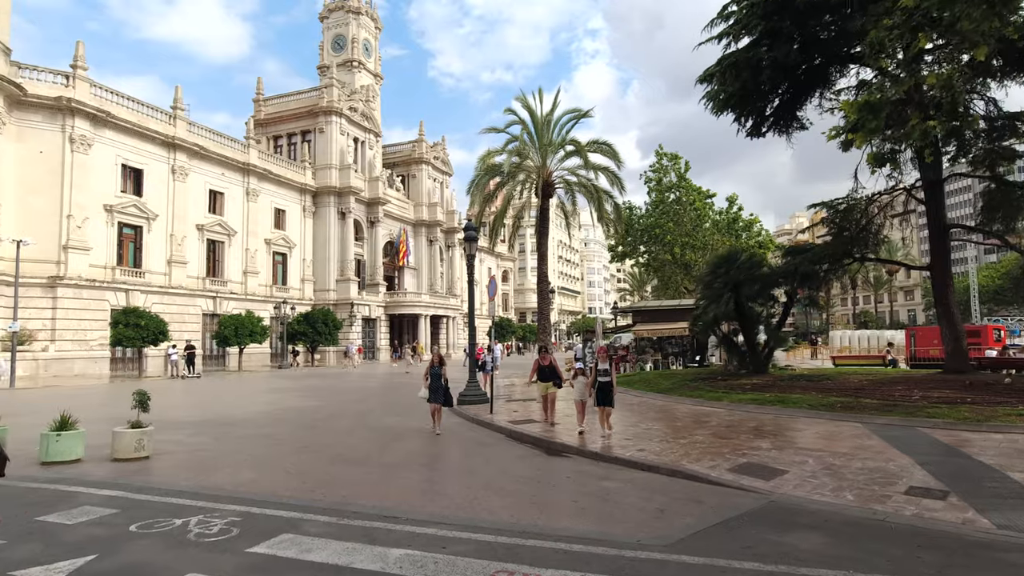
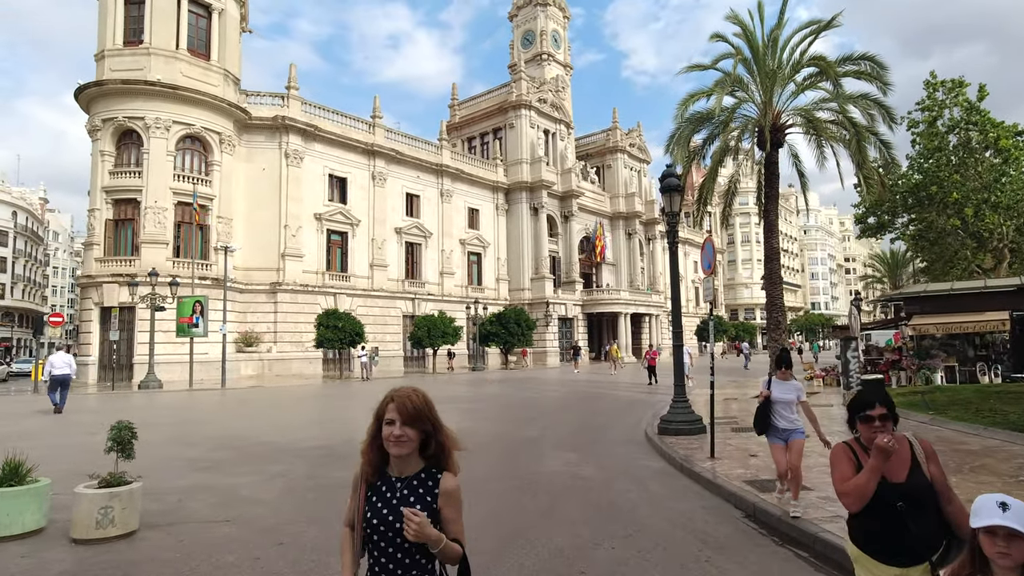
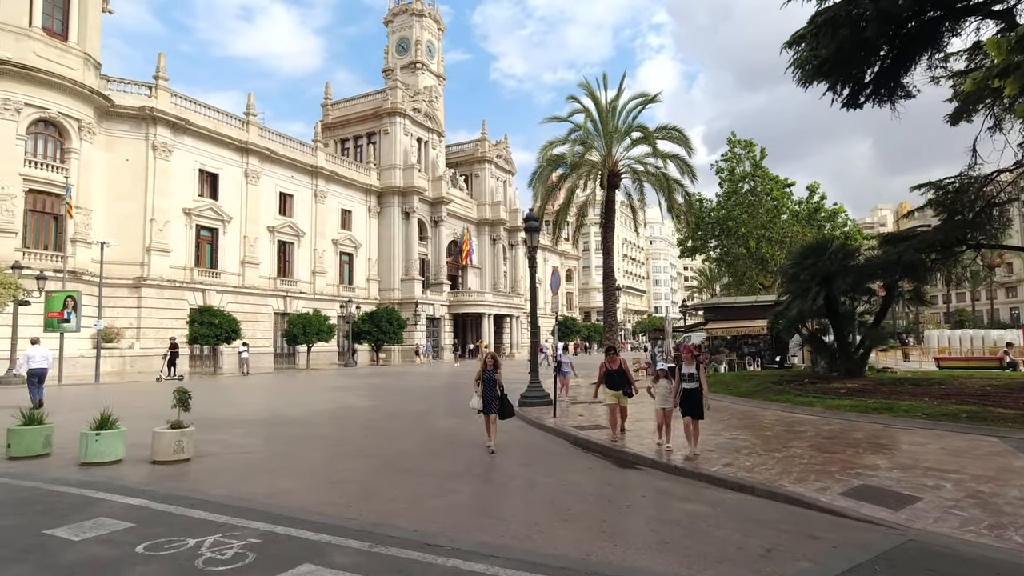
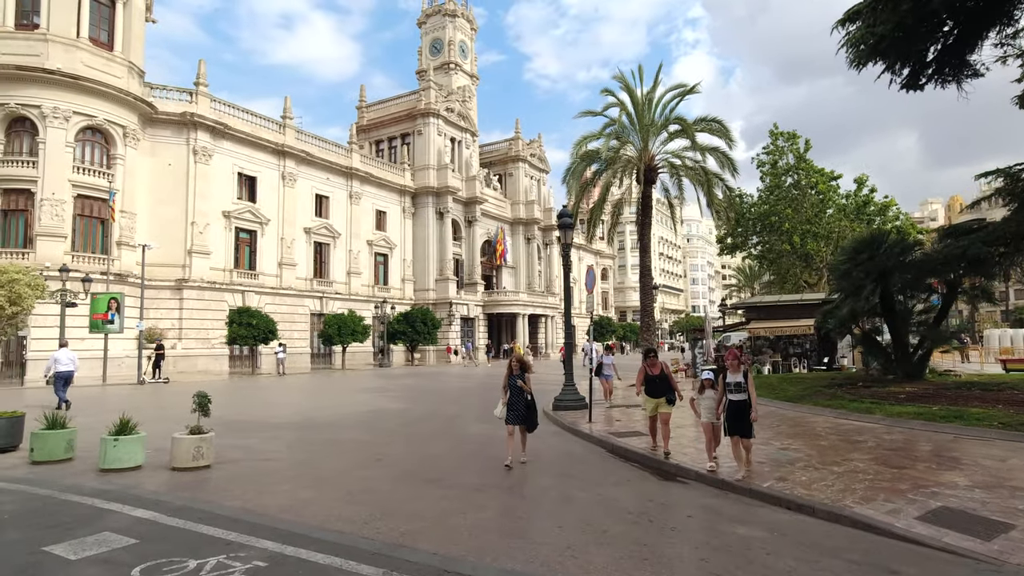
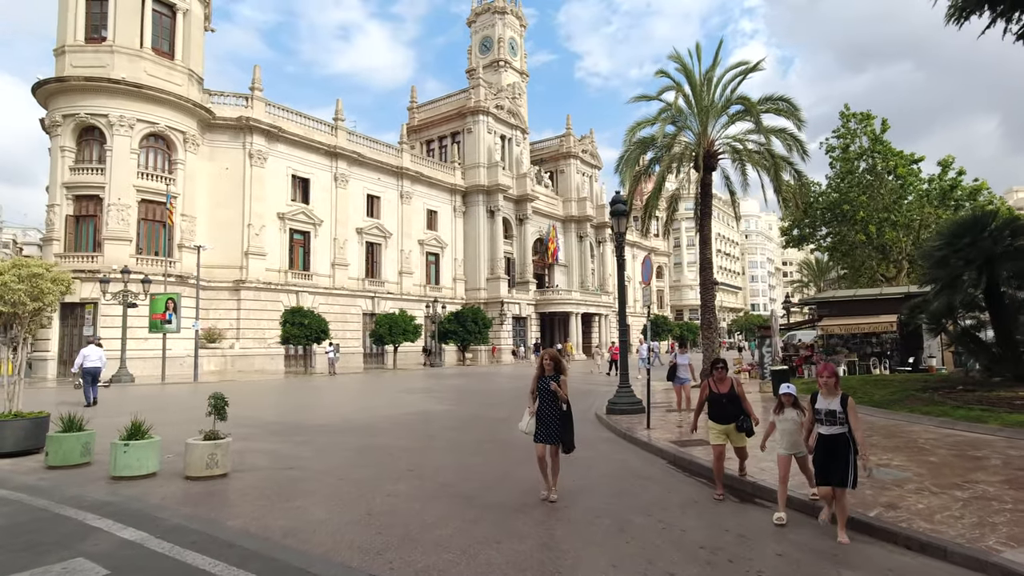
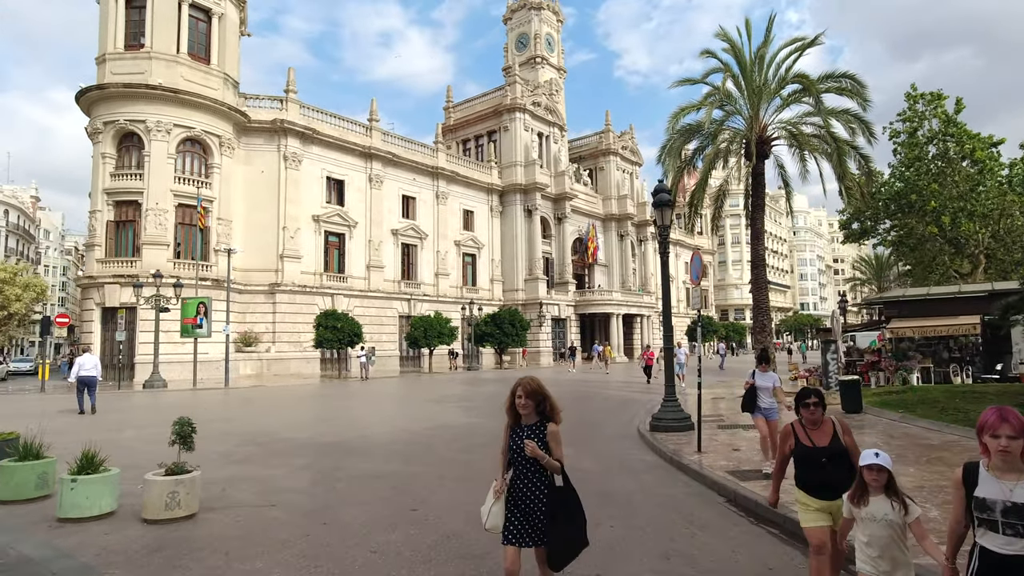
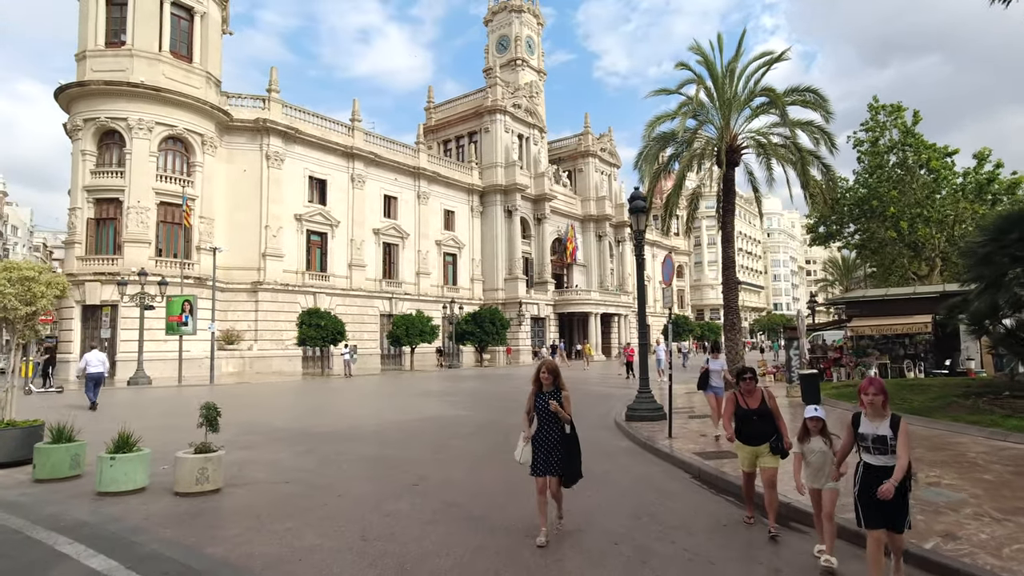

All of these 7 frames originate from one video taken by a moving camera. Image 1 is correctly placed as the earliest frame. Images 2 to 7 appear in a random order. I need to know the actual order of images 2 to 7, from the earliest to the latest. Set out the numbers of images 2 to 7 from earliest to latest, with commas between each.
3, 4, 5, 7, 6, 2
